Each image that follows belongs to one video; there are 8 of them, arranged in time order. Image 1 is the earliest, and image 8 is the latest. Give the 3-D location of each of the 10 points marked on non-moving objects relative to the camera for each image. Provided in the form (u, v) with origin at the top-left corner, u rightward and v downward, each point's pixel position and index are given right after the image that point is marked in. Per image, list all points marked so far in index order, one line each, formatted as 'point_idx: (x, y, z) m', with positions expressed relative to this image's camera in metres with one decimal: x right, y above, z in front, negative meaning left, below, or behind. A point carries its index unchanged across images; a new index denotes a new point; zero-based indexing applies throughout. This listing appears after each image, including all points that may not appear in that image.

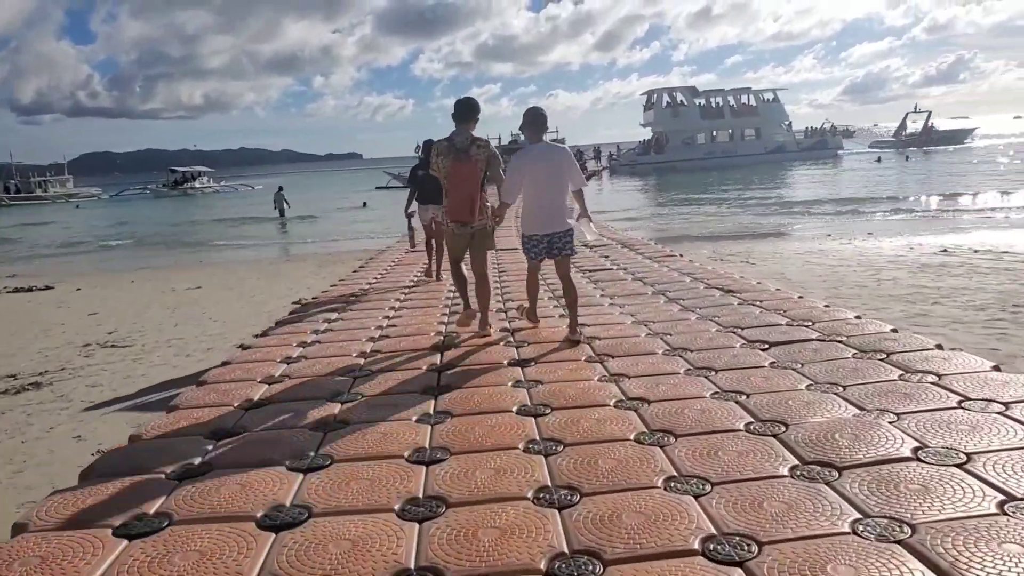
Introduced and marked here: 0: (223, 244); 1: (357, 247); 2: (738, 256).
0: (-6.7, +1.0, +18.0) m
1: (-2.9, +0.8, +14.7) m
2: (+2.7, +0.3, +8.9) m
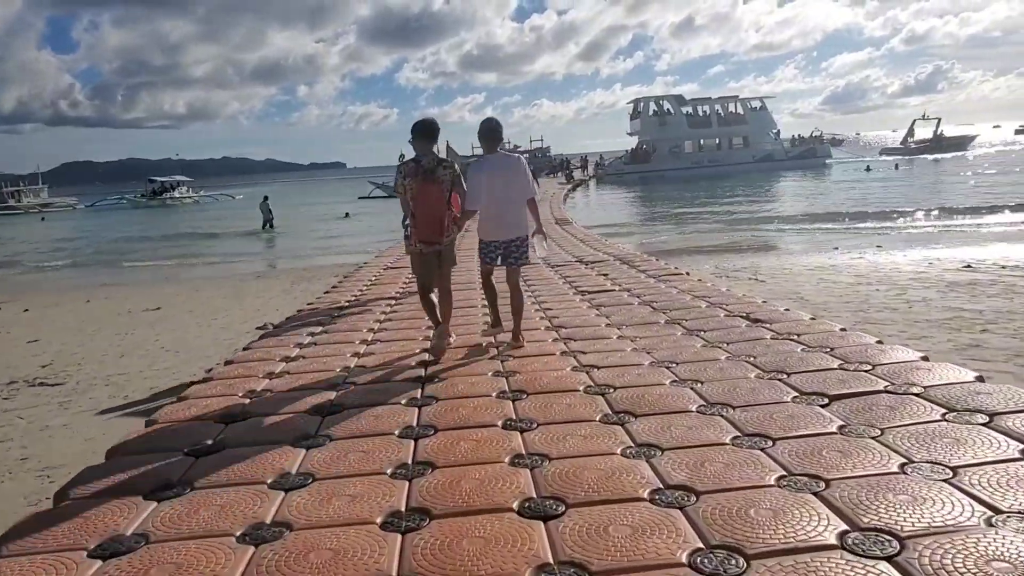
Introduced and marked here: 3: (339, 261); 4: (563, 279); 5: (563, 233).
0: (-7.0, +0.7, +17.2) m
1: (-3.1, +0.5, +13.9) m
2: (+2.6, +0.1, +8.3) m
3: (-3.0, +0.5, +14.0) m
4: (+0.5, +0.2, +7.8) m
5: (+1.0, +0.9, +12.5) m
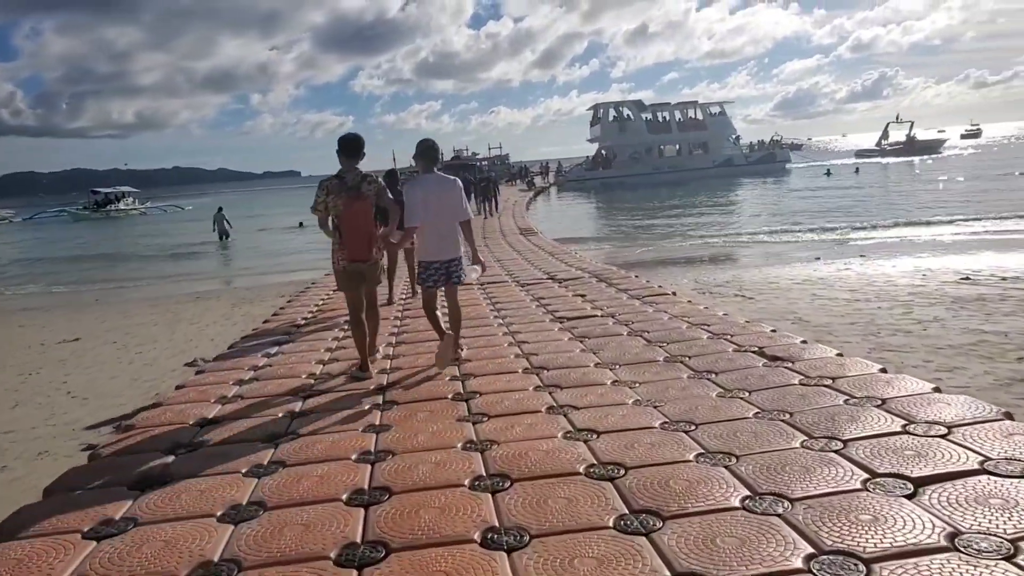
0: (-7.8, +0.3, +16.1) m
1: (-3.8, +0.2, +13.0) m
2: (+2.2, 0.0, +7.6) m
3: (-3.7, +0.2, +13.1) m
4: (+0.2, 0.0, +7.1) m
5: (+0.4, +0.6, +11.8) m
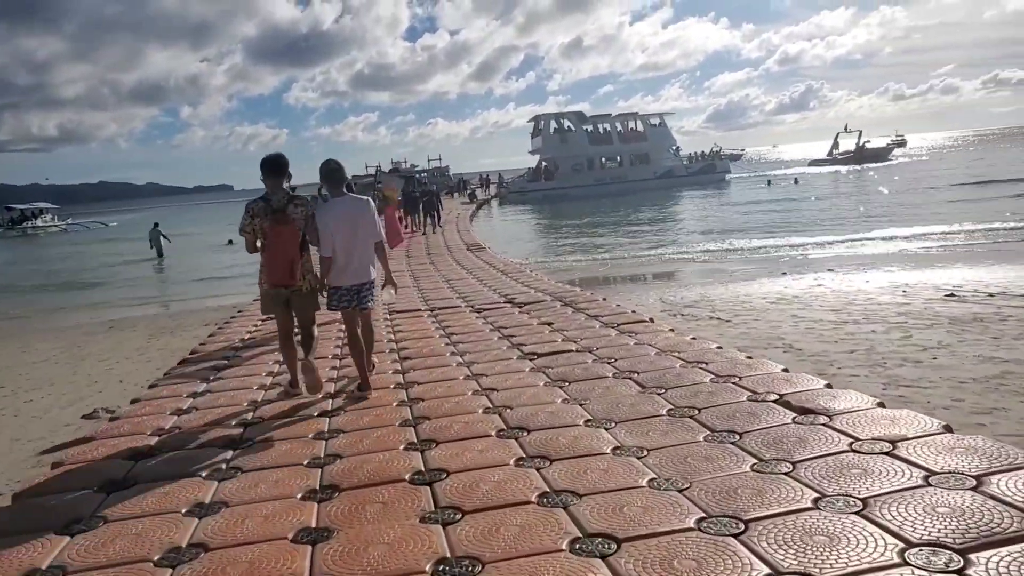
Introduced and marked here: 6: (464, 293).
0: (-8.9, -0.2, +14.7) m
1: (-4.6, -0.2, +12.0) m
2: (+1.8, -0.2, +7.1) m
3: (-4.5, -0.2, +12.1) m
4: (-0.2, -0.2, +6.4) m
5: (-0.3, +0.3, +11.1) m
6: (-0.5, 0.0, +8.3) m
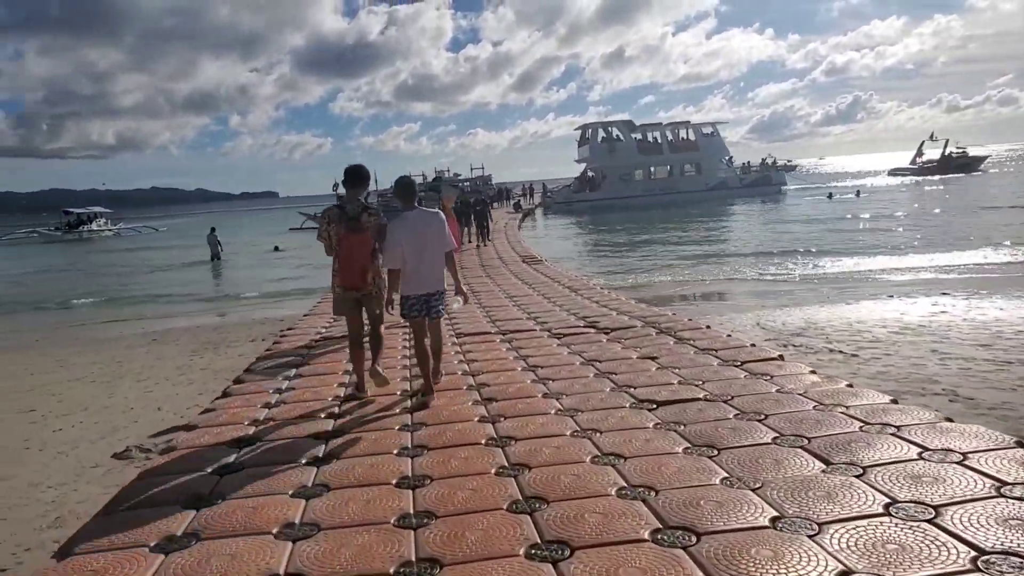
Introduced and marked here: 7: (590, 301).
0: (-7.9, -0.3, +15.0) m
1: (-3.8, -0.3, +12.0) m
2: (+2.4, -0.4, +6.8) m
3: (-3.7, -0.3, +12.1) m
4: (+0.3, -0.3, +6.2) m
5: (+0.4, +0.2, +10.9) m
6: (+0.2, -0.2, +8.1) m
7: (+0.8, -0.1, +7.8) m
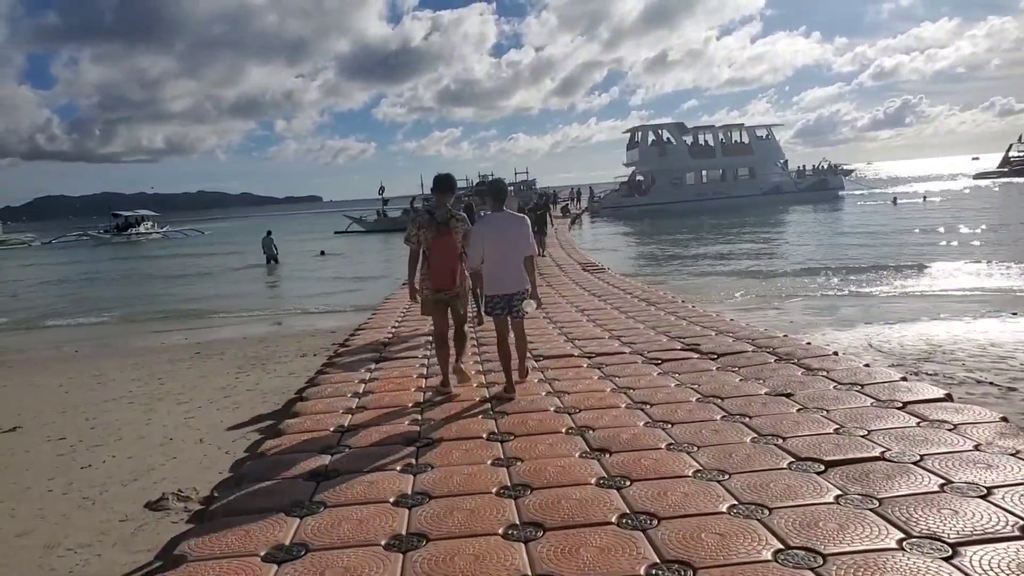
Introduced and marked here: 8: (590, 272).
0: (-6.9, -0.4, +14.6) m
1: (-2.9, -0.4, +11.5) m
2: (+3.0, -0.5, +6.0) m
3: (-2.8, -0.4, +11.5) m
4: (+0.9, -0.5, +5.4) m
5: (+1.3, 0.0, +10.2) m
6: (+0.9, -0.3, +7.4) m
7: (+1.5, -0.3, +7.0) m
8: (+1.2, +0.2, +12.0) m
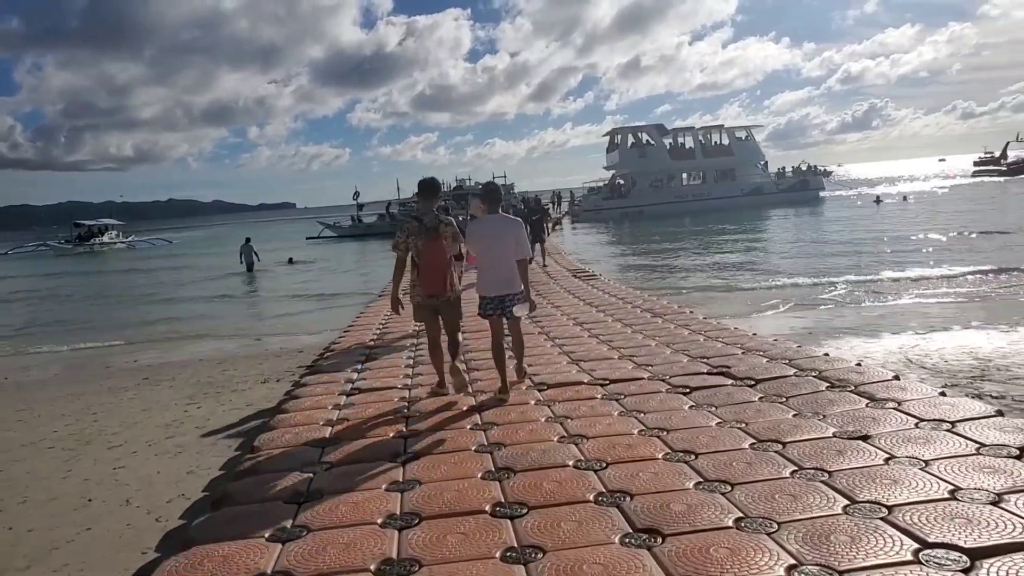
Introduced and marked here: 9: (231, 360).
0: (-7.2, -0.6, +14.0) m
1: (-3.1, -0.6, +10.9) m
2: (+2.9, -0.5, +5.6) m
3: (-3.0, -0.6, +11.0) m
4: (+0.9, -0.5, +5.0) m
5: (+1.1, 0.0, +9.7) m
6: (+0.7, -0.3, +6.9) m
7: (+1.3, -0.3, +6.6) m
8: (+0.9, +0.2, +11.6) m
9: (-2.9, -0.8, +8.0) m
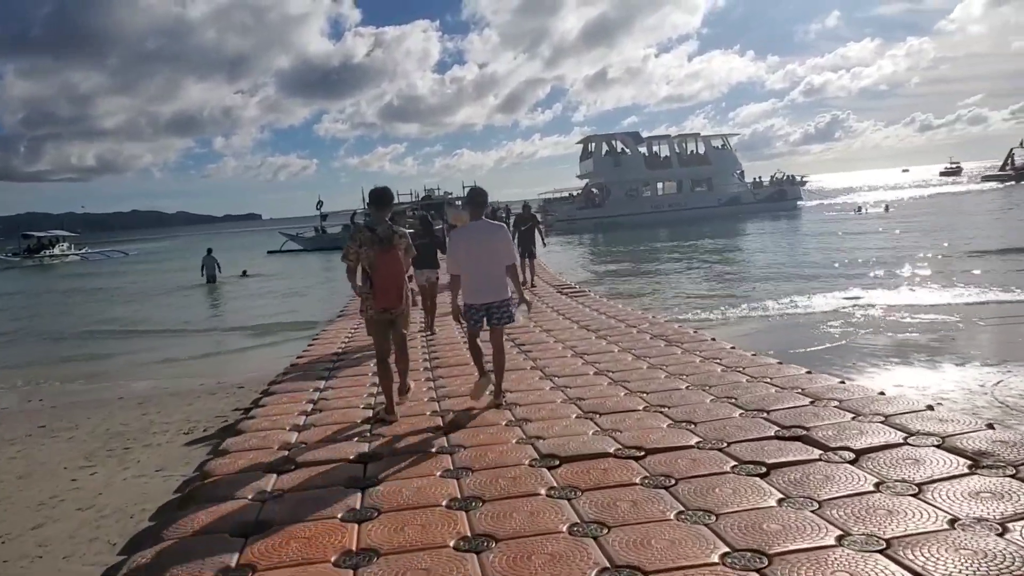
0: (-7.6, -0.9, +12.7) m
1: (-3.4, -0.8, +9.9) m
2: (+2.8, -0.6, +4.8) m
3: (-3.3, -0.8, +9.9) m
4: (+0.8, -0.6, +4.1) m
5: (+0.8, -0.2, +8.8) m
6: (+0.6, -0.5, +6.0) m
7: (+1.2, -0.5, +5.7) m
8: (+0.6, -0.1, +10.7) m
9: (-3.1, -0.9, +7.0) m
